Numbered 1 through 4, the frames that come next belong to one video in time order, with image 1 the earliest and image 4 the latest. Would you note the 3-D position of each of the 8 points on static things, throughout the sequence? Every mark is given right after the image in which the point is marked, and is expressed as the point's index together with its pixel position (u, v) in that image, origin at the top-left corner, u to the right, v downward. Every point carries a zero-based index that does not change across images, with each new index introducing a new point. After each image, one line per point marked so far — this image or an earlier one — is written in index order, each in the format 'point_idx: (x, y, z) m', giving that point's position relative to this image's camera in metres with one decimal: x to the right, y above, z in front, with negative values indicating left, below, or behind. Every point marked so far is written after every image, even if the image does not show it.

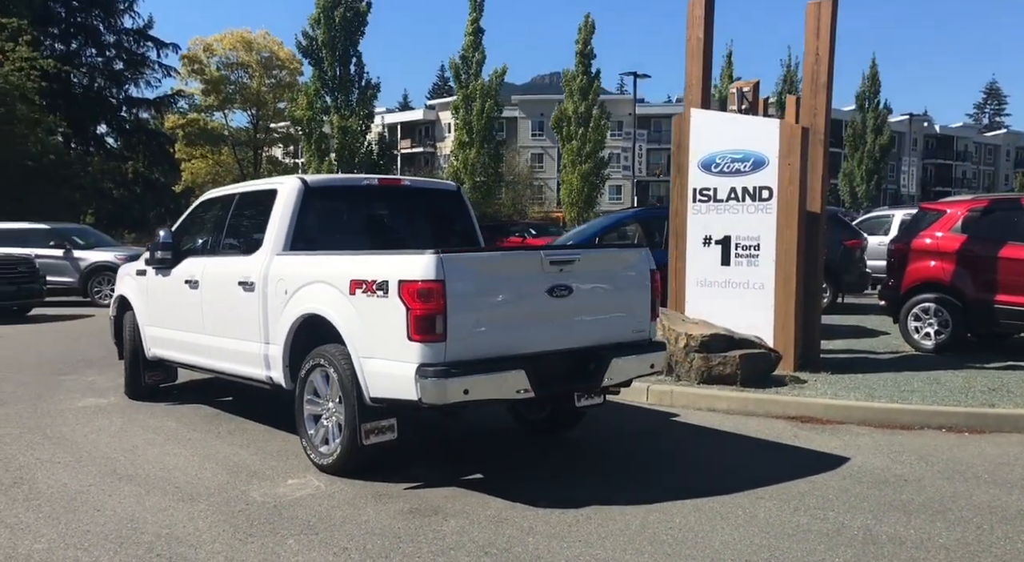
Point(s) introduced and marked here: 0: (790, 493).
0: (+1.7, -1.3, +5.7) m
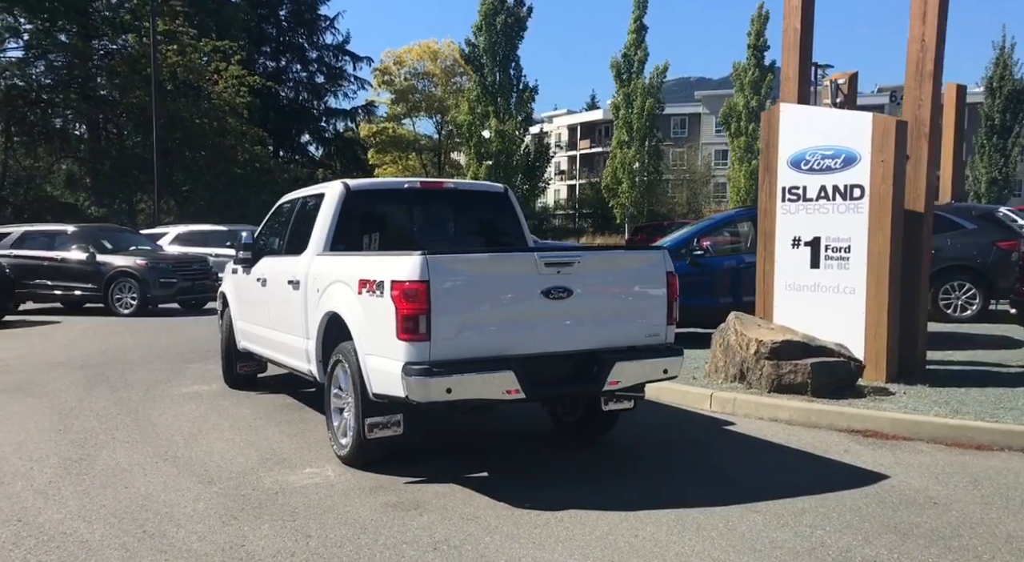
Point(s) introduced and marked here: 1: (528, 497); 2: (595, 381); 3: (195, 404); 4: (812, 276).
0: (+1.6, -1.3, +5.4) m
1: (+0.1, -1.3, +5.8) m
2: (+0.5, -0.6, +6.0) m
3: (-3.0, -1.2, +9.0) m
4: (+3.1, 0.0, +9.6) m
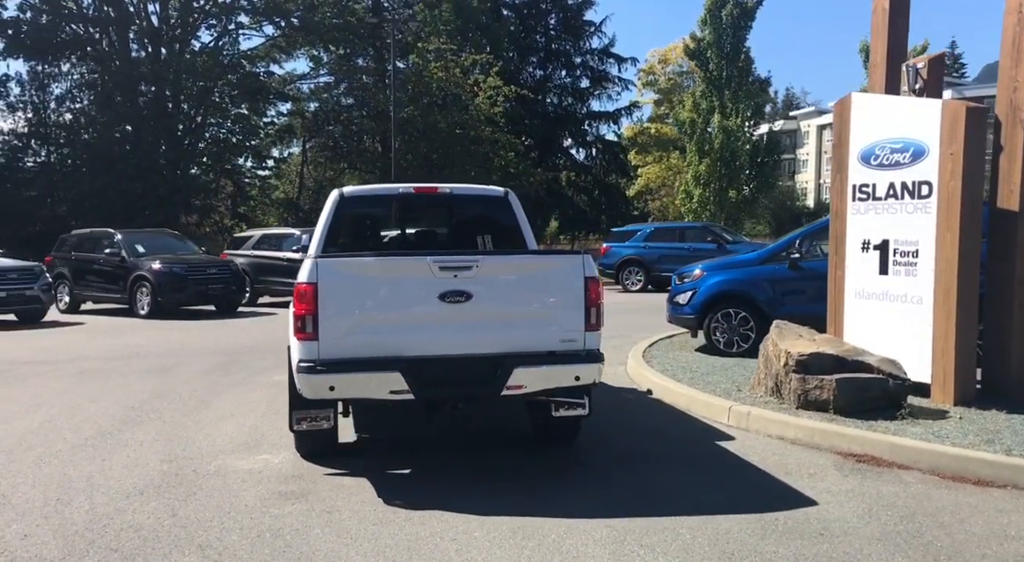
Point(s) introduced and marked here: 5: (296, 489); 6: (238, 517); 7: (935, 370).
0: (+0.7, -1.4, +5.1) m
1: (-0.6, -1.4, +6.0) m
2: (-0.1, -0.7, +6.1) m
3: (-2.6, -1.2, +9.9) m
4: (+3.4, 0.0, +8.7) m
5: (-1.4, -1.3, +6.0) m
6: (-1.6, -1.4, +5.4) m
7: (+3.7, -0.8, +8.2) m
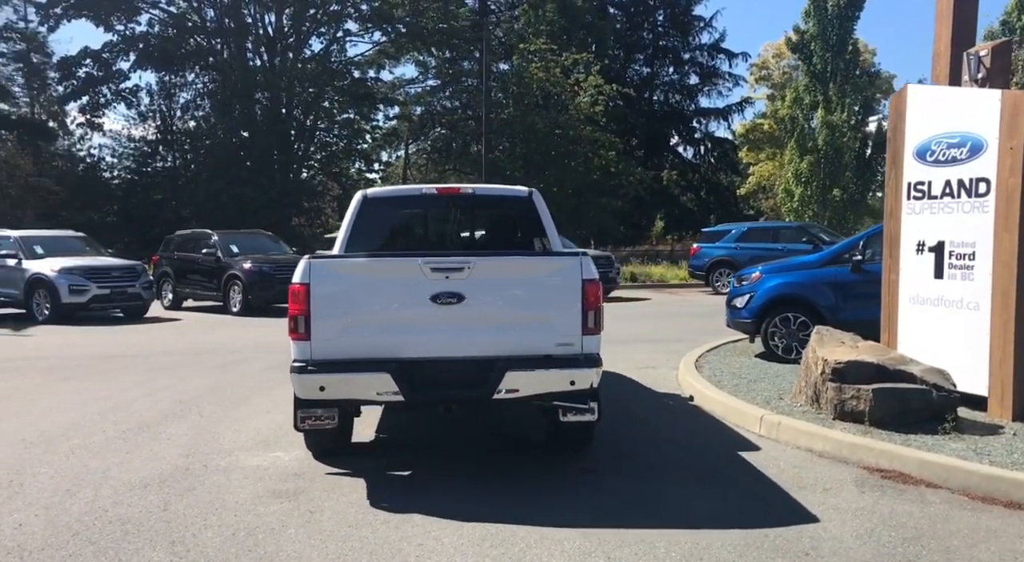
0: (+0.5, -1.4, +4.9) m
1: (-0.7, -1.4, +5.9) m
2: (-0.1, -0.7, +5.9) m
3: (-2.1, -1.2, +10.1) m
4: (+3.7, -0.1, +8.1) m
5: (-1.4, -1.3, +6.1) m
6: (-1.7, -1.4, +5.5) m
7: (+3.9, -0.8, +7.6) m
